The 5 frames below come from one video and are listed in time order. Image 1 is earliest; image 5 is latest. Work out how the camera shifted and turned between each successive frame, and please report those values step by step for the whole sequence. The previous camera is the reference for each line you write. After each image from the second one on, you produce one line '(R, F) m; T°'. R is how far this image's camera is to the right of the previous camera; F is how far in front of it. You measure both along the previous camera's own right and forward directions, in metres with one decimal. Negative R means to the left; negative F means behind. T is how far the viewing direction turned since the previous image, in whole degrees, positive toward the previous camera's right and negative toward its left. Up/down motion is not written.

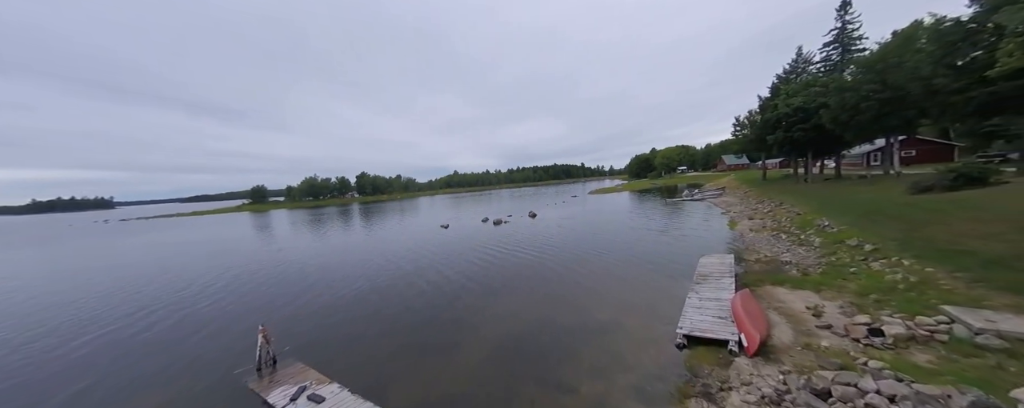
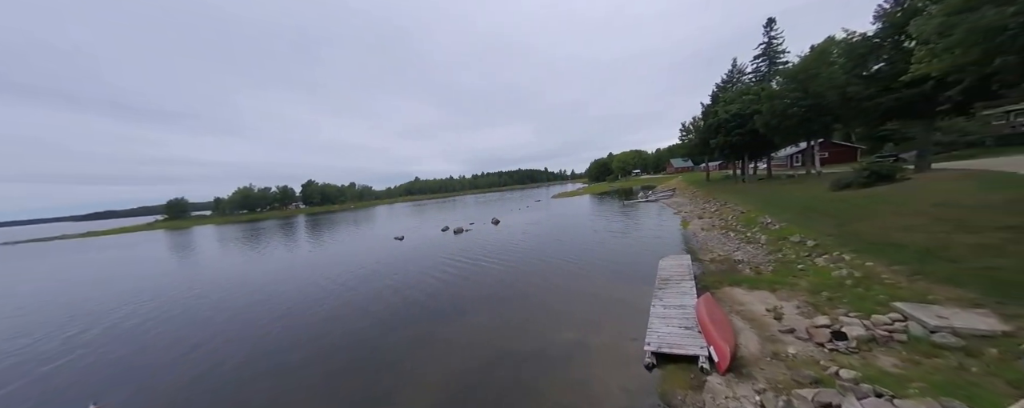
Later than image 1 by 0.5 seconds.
(+0.4, +1.1) m; +7°
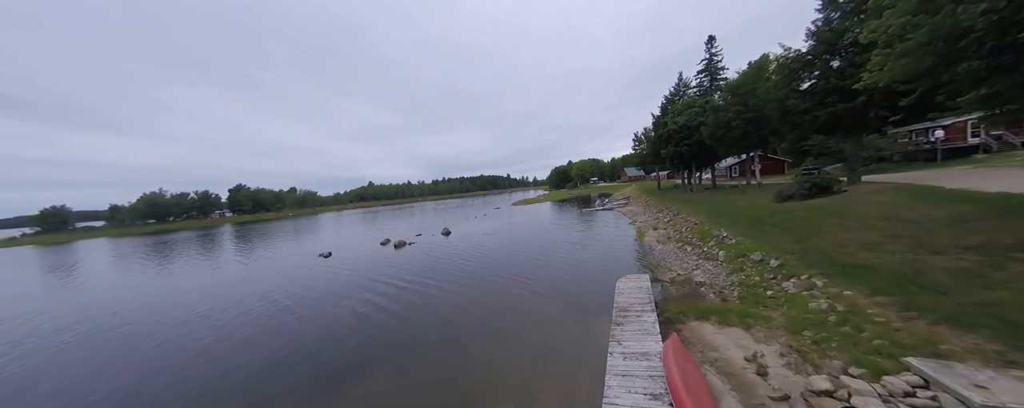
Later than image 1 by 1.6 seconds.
(+1.1, +2.3) m; +8°
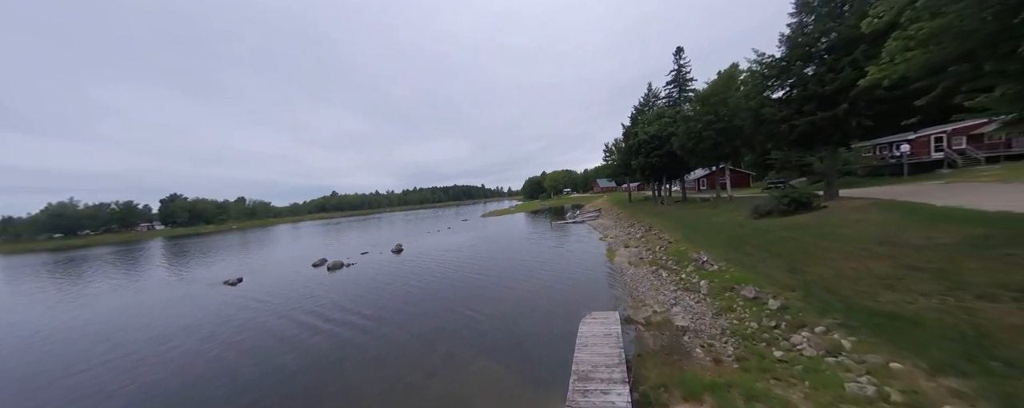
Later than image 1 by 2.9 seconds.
(+1.4, +2.7) m; +5°
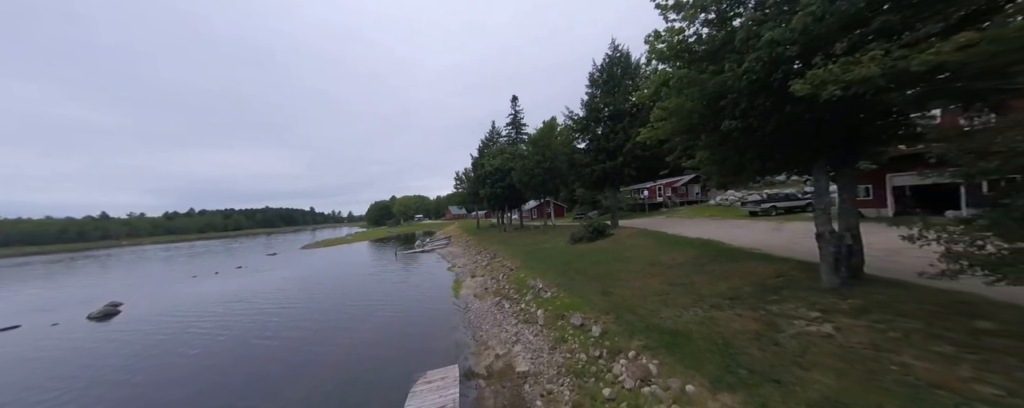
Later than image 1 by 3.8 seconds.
(+0.9, +1.6) m; +29°
